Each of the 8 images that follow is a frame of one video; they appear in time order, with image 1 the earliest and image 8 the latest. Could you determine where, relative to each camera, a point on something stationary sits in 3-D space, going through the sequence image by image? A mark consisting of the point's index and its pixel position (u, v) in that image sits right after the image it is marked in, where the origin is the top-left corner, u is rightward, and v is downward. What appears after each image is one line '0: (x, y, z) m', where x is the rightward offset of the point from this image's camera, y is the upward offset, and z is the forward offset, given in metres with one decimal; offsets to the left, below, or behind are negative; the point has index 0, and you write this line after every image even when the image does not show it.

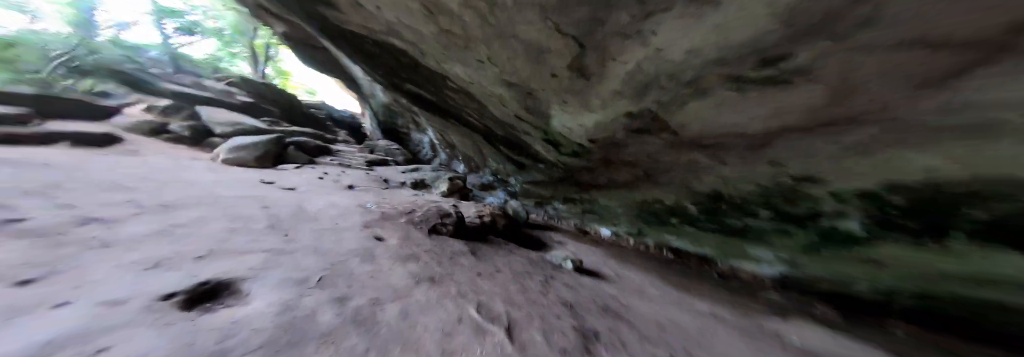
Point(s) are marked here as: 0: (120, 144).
0: (-5.6, +0.5, +2.8) m
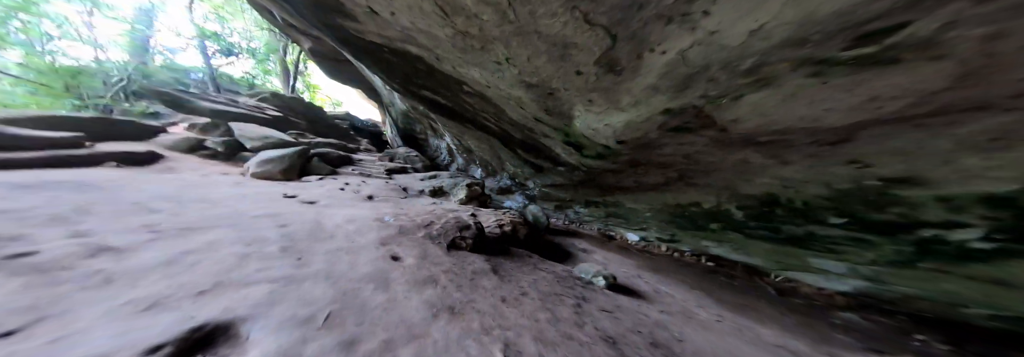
0: (-5.3, +0.3, +3.0) m
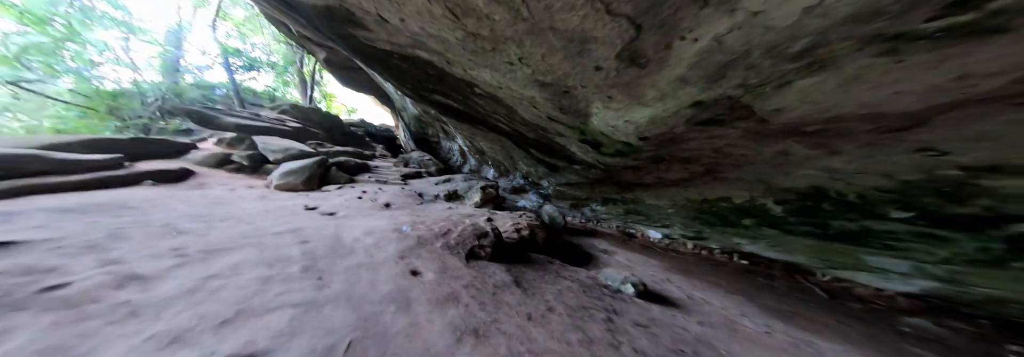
0: (-5.1, 0.0, +3.2) m
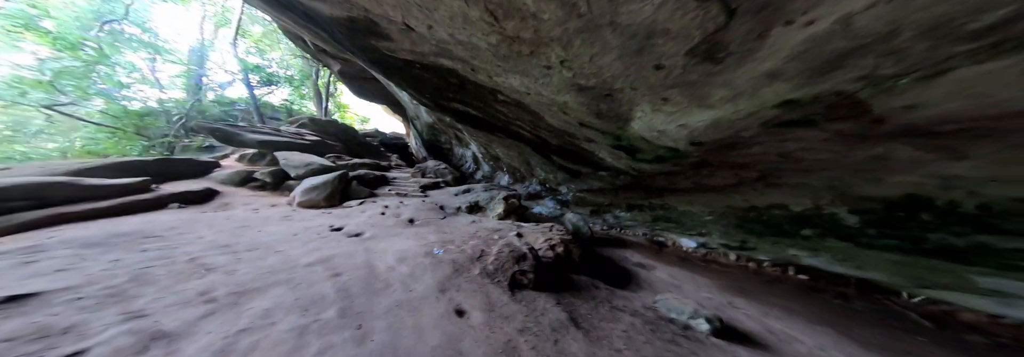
0: (-4.6, -0.3, +3.2) m
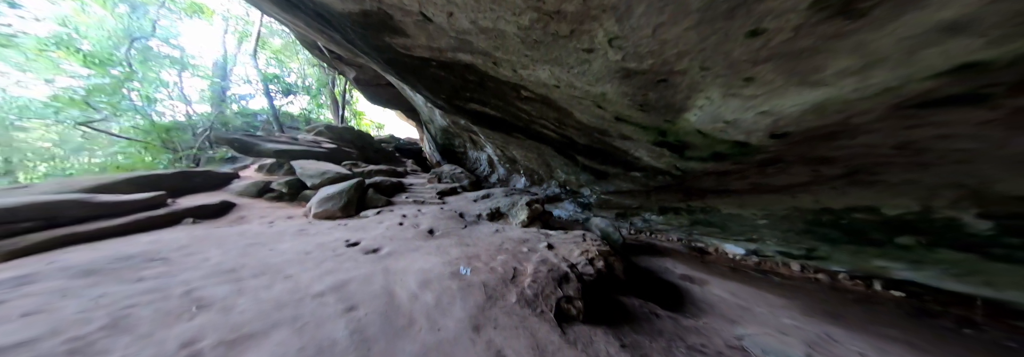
0: (-4.2, -0.5, +3.1) m
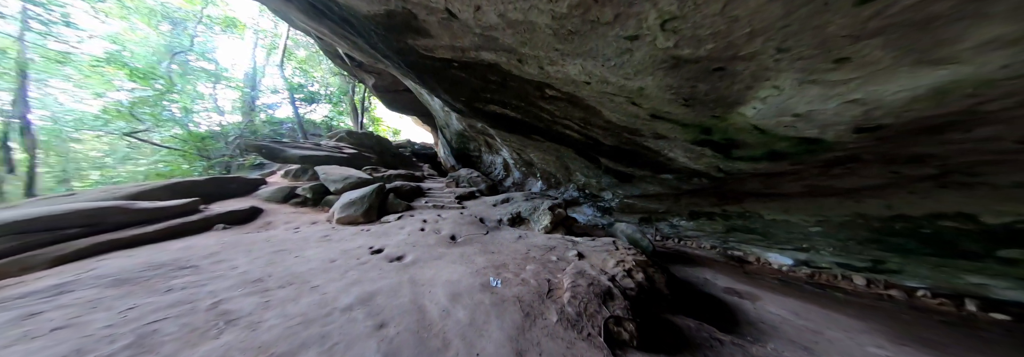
0: (-3.9, -0.6, +3.2) m
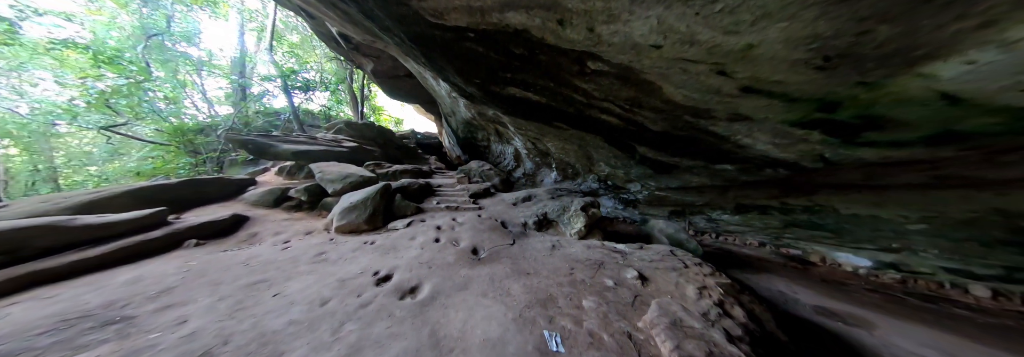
0: (-3.4, -0.6, +2.7) m
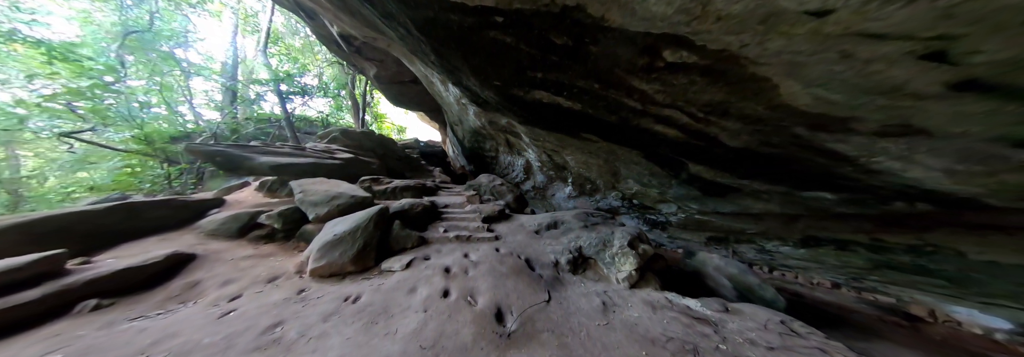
0: (-3.1, -0.9, +2.0) m
